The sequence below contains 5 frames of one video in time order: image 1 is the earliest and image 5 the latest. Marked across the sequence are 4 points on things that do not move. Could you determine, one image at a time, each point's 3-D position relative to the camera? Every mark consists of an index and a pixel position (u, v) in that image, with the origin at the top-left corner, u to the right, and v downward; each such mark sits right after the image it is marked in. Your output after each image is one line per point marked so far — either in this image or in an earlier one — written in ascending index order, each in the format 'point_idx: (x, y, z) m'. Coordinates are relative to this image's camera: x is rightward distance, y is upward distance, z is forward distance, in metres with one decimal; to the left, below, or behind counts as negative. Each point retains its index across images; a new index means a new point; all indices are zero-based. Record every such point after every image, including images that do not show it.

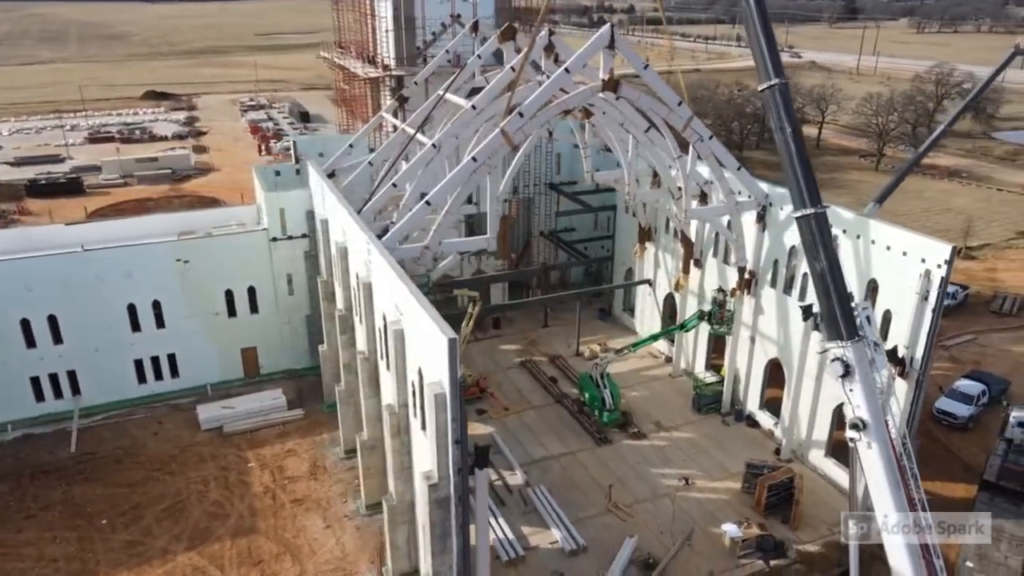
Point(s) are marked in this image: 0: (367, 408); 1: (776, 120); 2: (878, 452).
0: (-3.9, -3.3, +19.7) m
1: (+5.5, +3.4, +15.0) m
2: (+7.2, -3.2, +14.4) m
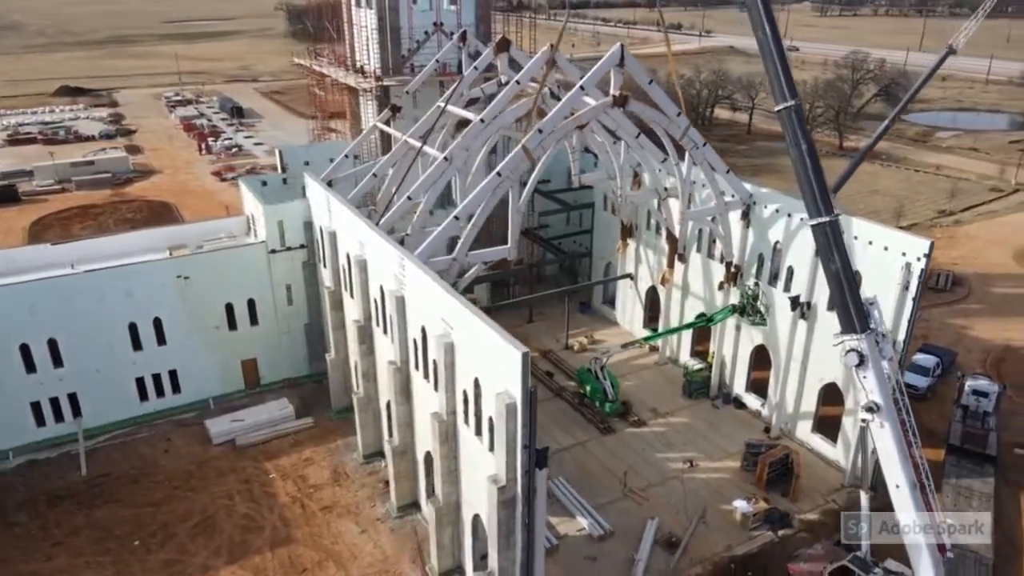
0: (-3.2, -3.6, +20.5) m
1: (+6.4, +3.4, +16.6) m
2: (+8.4, -3.2, +16.3) m
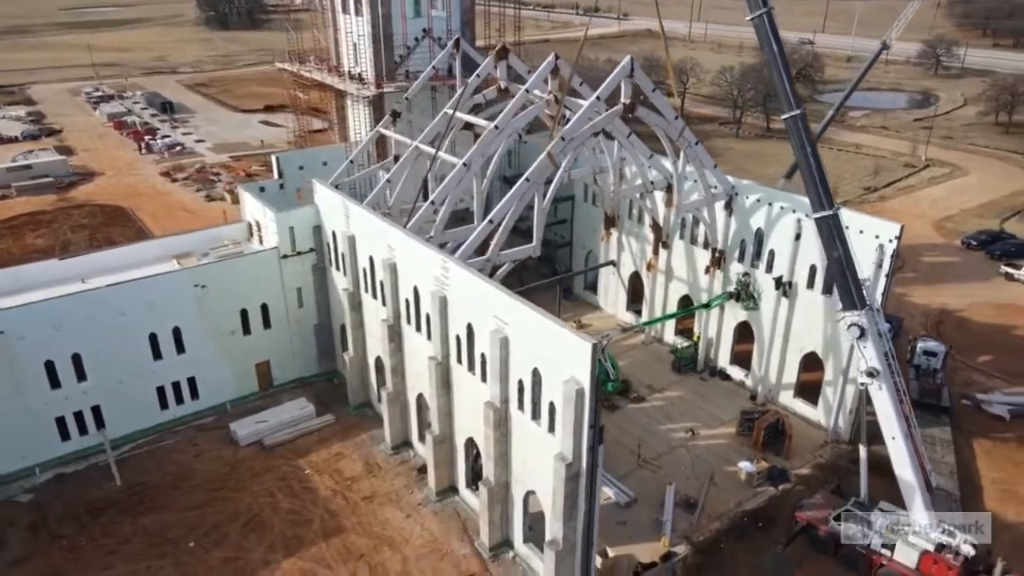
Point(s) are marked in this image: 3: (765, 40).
0: (-2.2, -3.6, +22.0) m
1: (+7.4, +3.8, +19.0) m
2: (+9.8, -2.7, +19.1) m
3: (+6.5, +6.4, +18.9) m
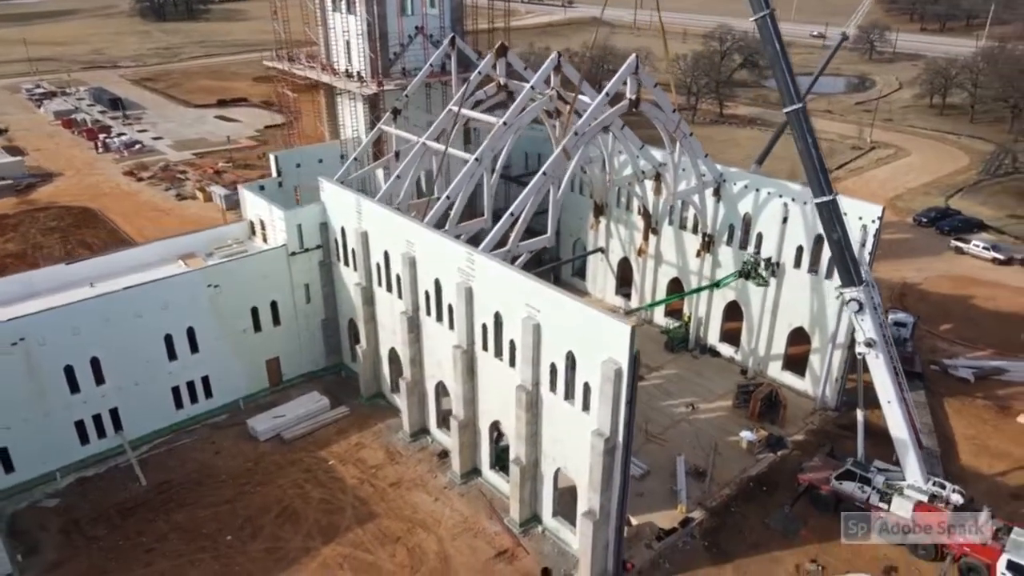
0: (-1.5, -3.3, +23.0) m
1: (+8.0, +4.3, +20.6) m
2: (+10.6, -2.0, +21.0) m
3: (+7.1, +6.9, +20.4) m
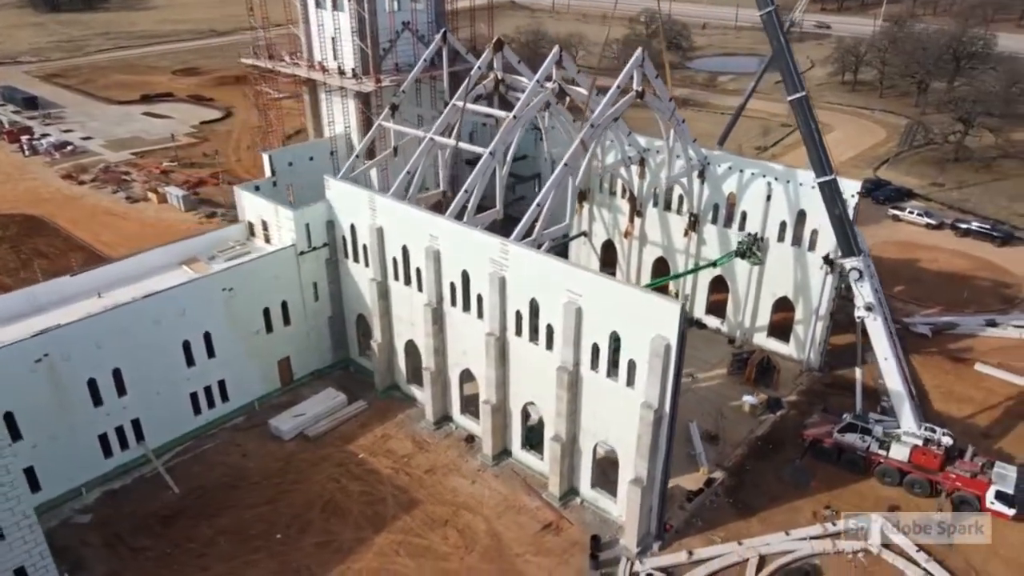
0: (-0.5, -3.0, +24.0) m
1: (+8.8, +5.2, +22.4) m
2: (+11.7, -1.0, +23.3) m
3: (+7.8, +7.7, +22.1) m
